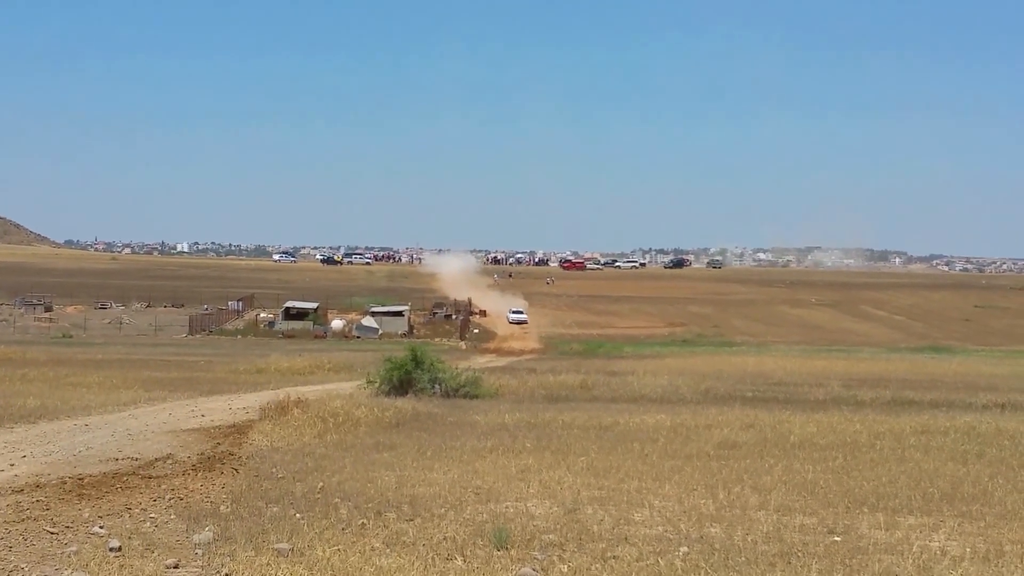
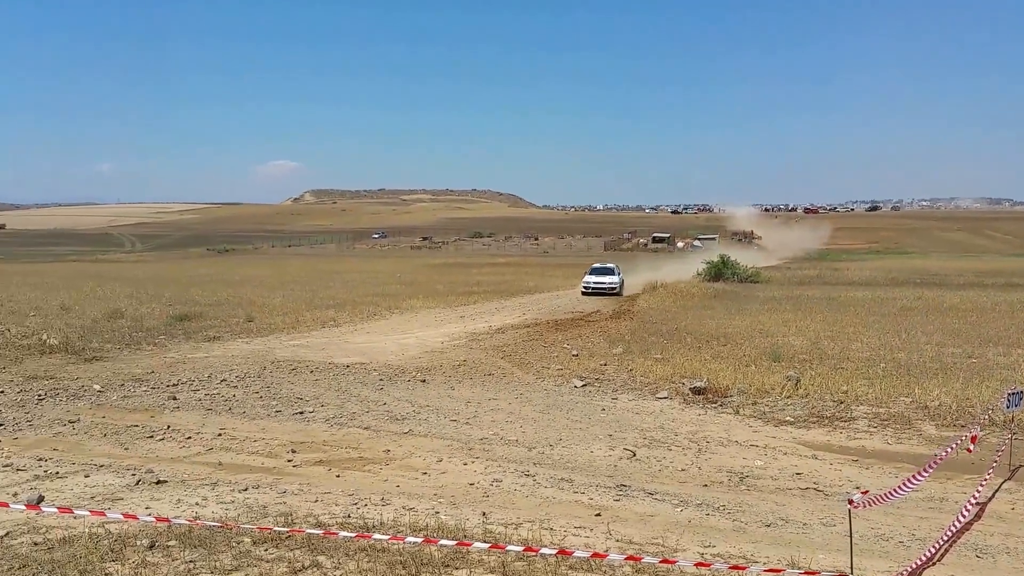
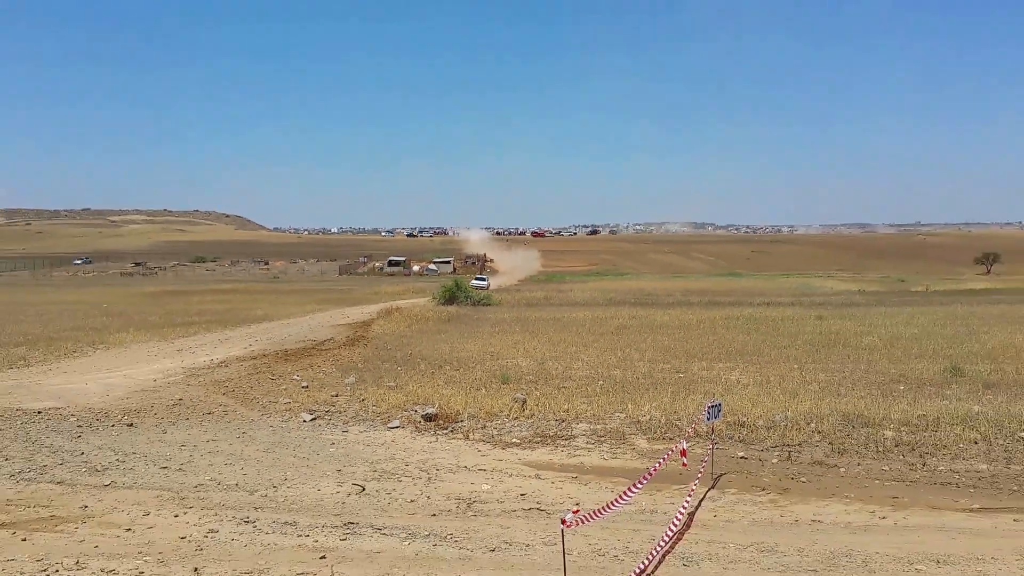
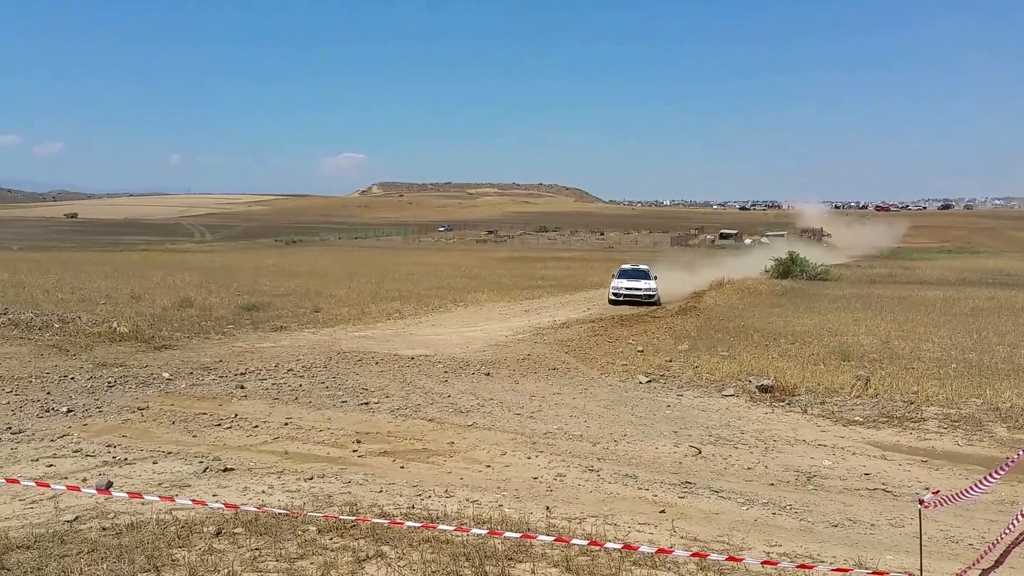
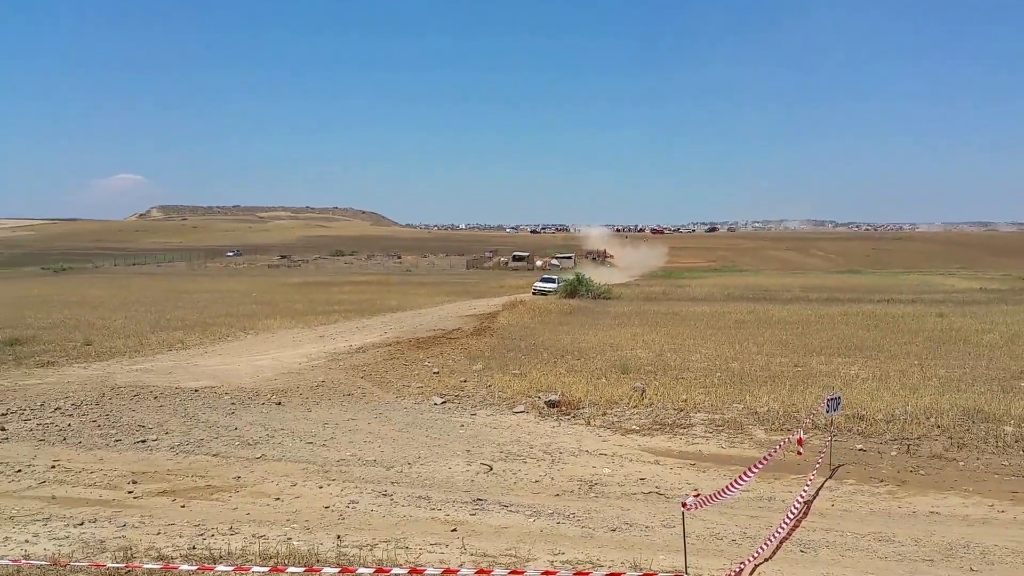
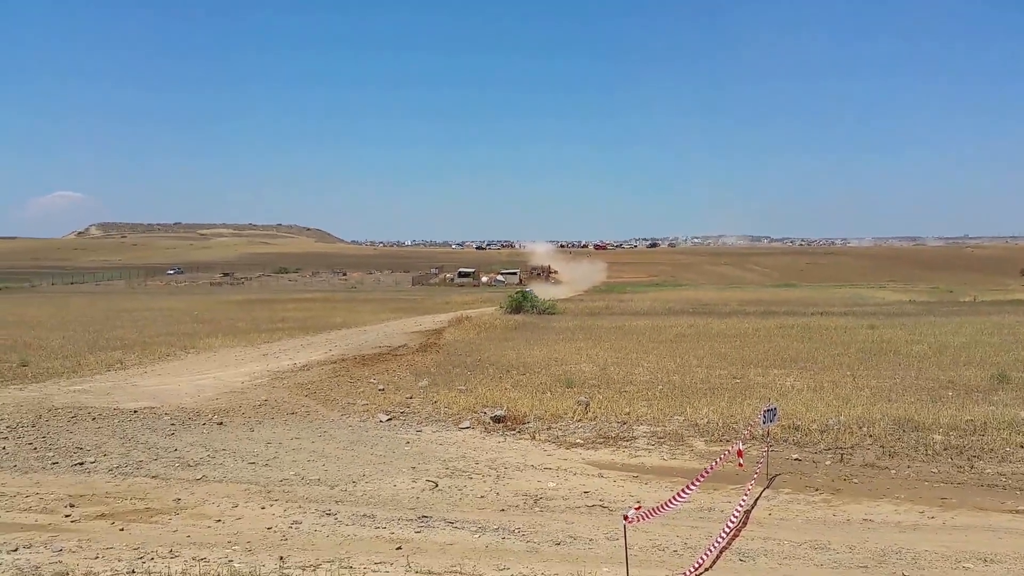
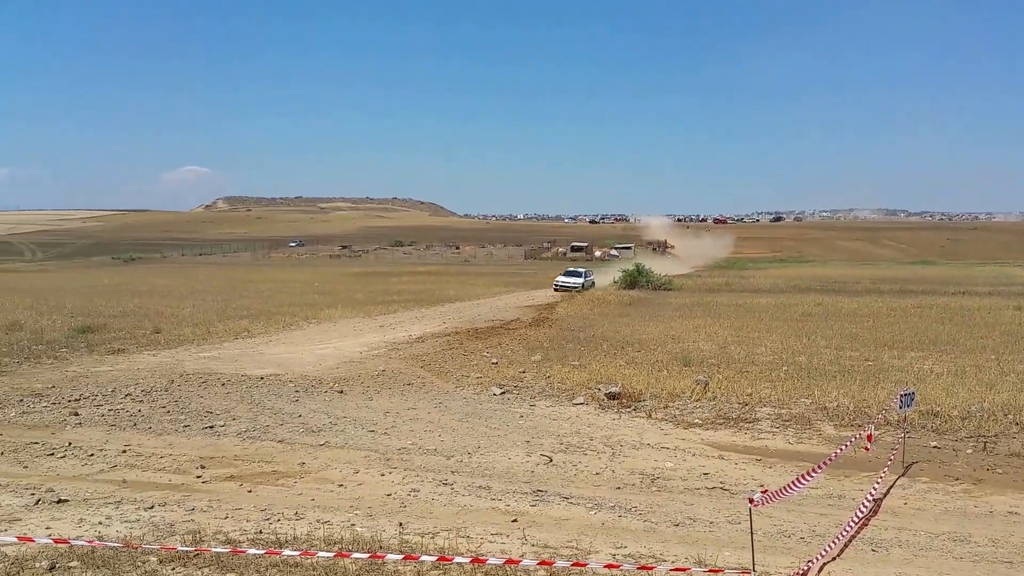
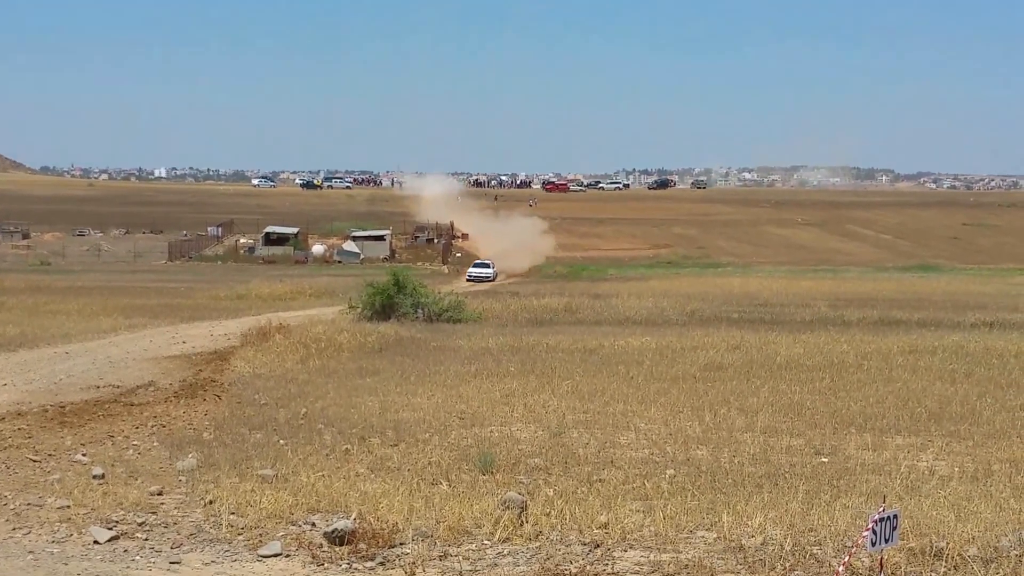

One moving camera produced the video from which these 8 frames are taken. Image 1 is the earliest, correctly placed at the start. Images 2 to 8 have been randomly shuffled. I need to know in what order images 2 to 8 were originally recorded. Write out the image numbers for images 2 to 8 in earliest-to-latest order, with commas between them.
8, 3, 6, 5, 7, 2, 4
